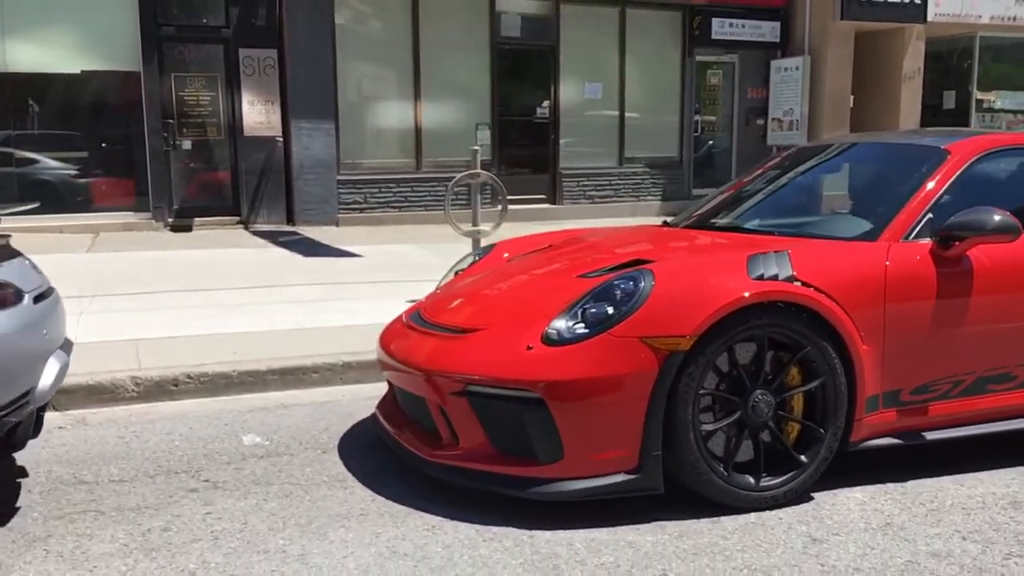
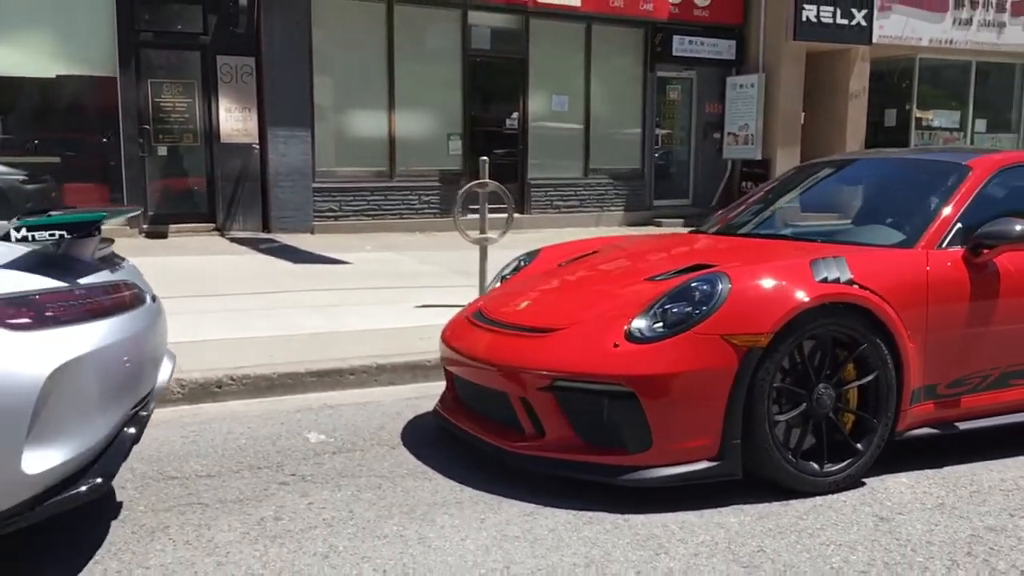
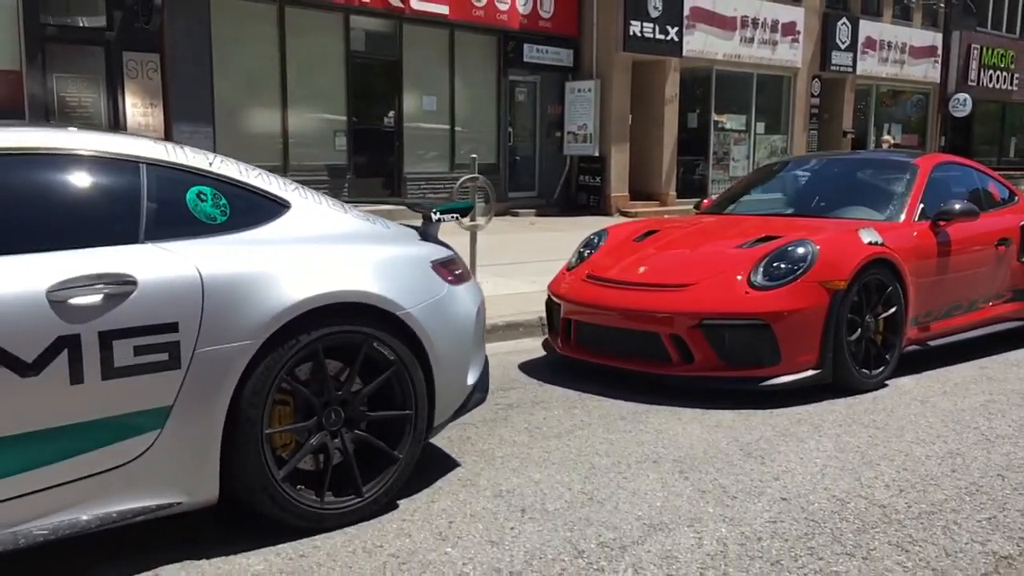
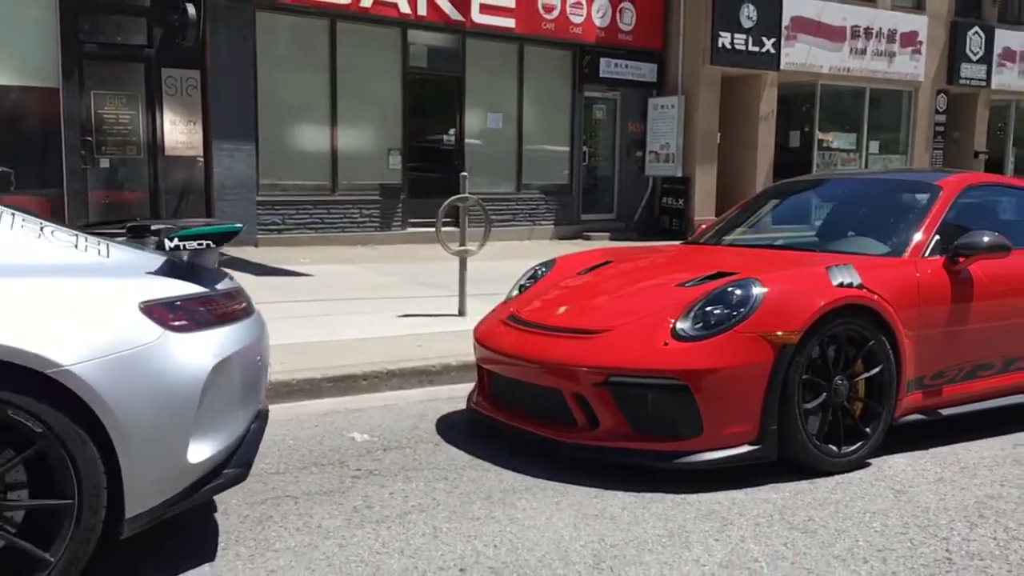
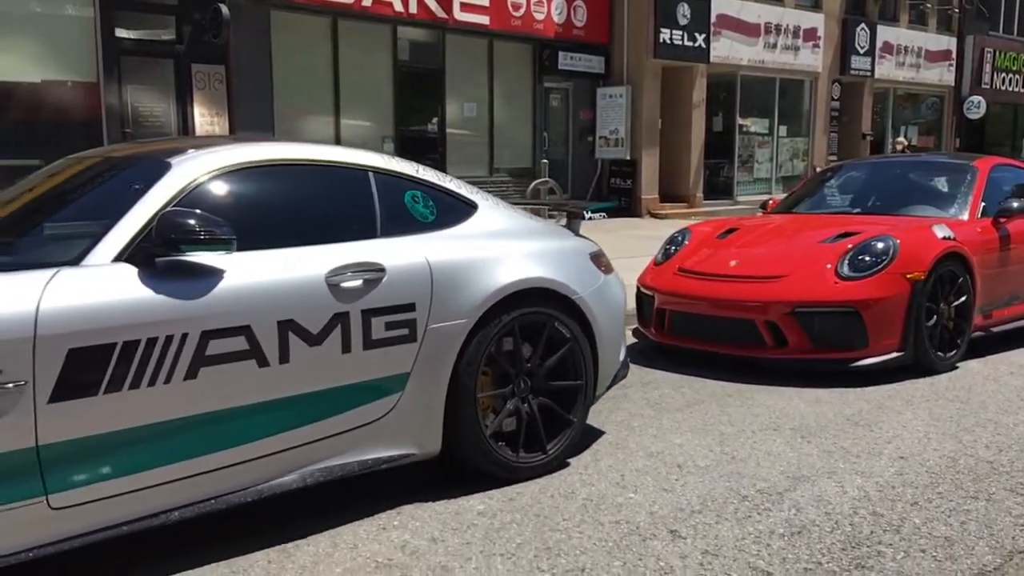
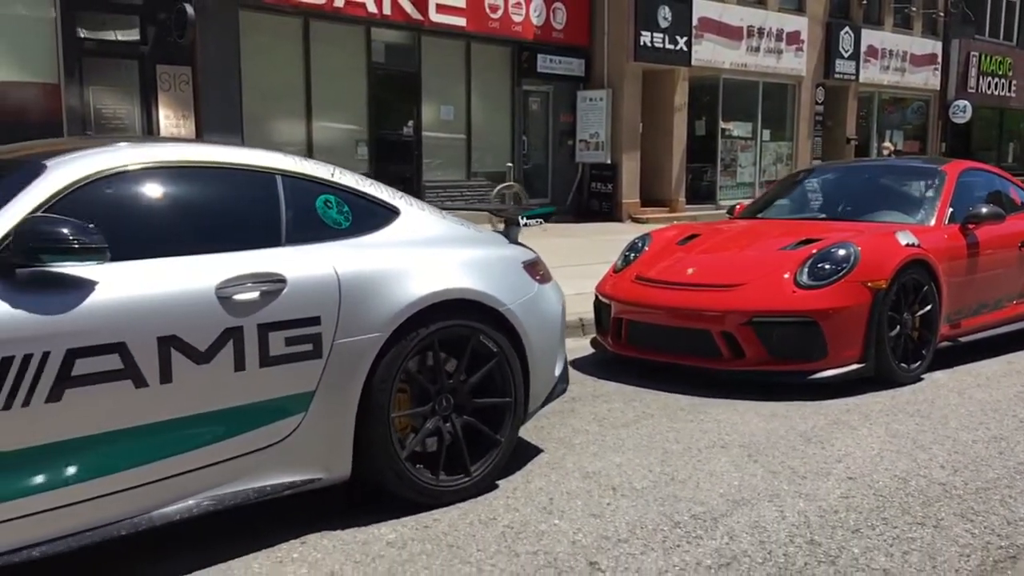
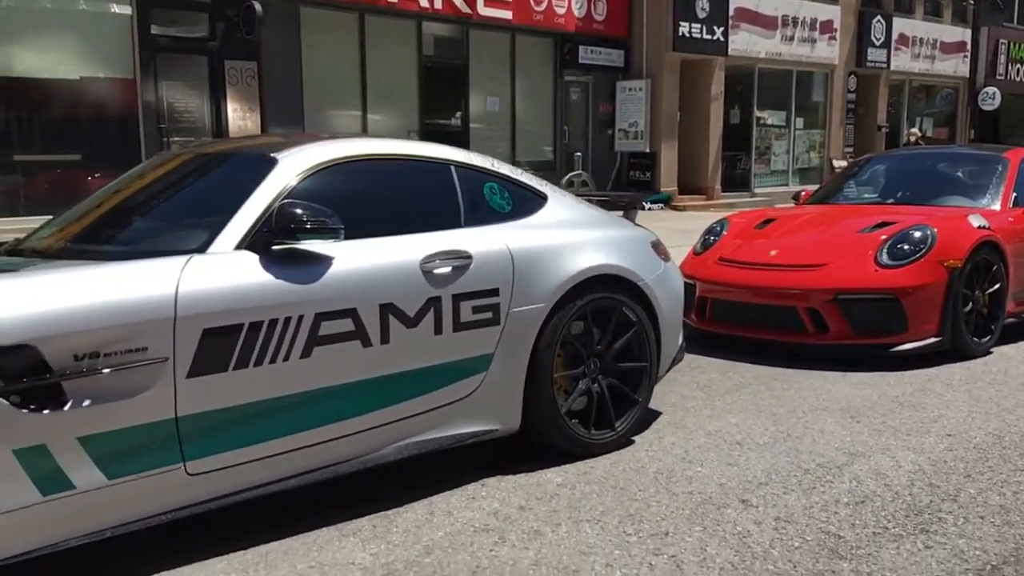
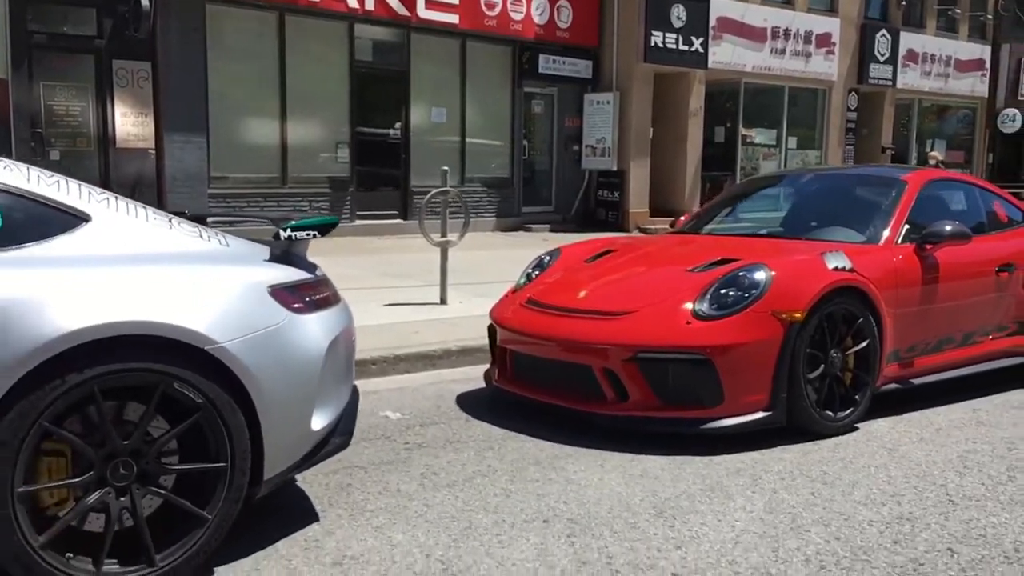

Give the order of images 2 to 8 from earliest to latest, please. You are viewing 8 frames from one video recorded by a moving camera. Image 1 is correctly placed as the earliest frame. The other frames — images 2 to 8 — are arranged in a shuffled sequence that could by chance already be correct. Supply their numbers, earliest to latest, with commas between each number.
2, 4, 8, 3, 6, 5, 7
